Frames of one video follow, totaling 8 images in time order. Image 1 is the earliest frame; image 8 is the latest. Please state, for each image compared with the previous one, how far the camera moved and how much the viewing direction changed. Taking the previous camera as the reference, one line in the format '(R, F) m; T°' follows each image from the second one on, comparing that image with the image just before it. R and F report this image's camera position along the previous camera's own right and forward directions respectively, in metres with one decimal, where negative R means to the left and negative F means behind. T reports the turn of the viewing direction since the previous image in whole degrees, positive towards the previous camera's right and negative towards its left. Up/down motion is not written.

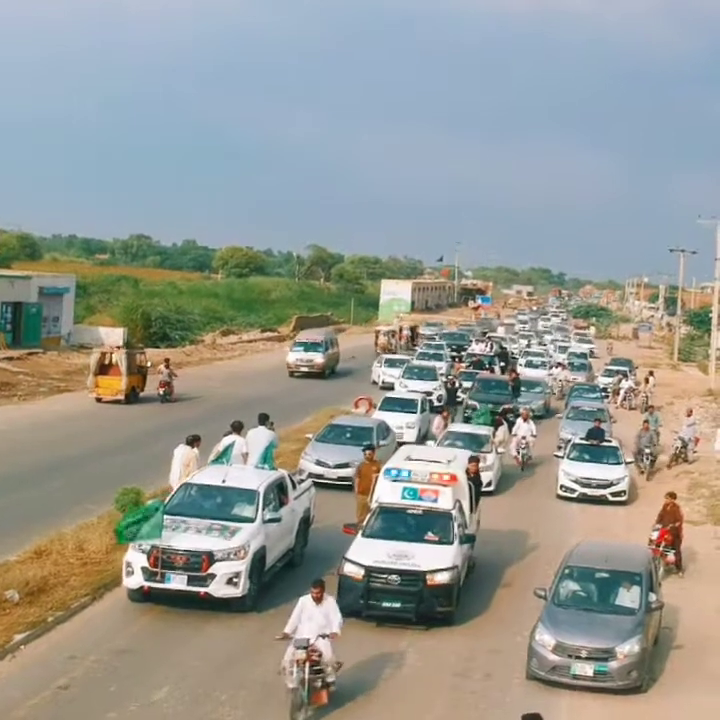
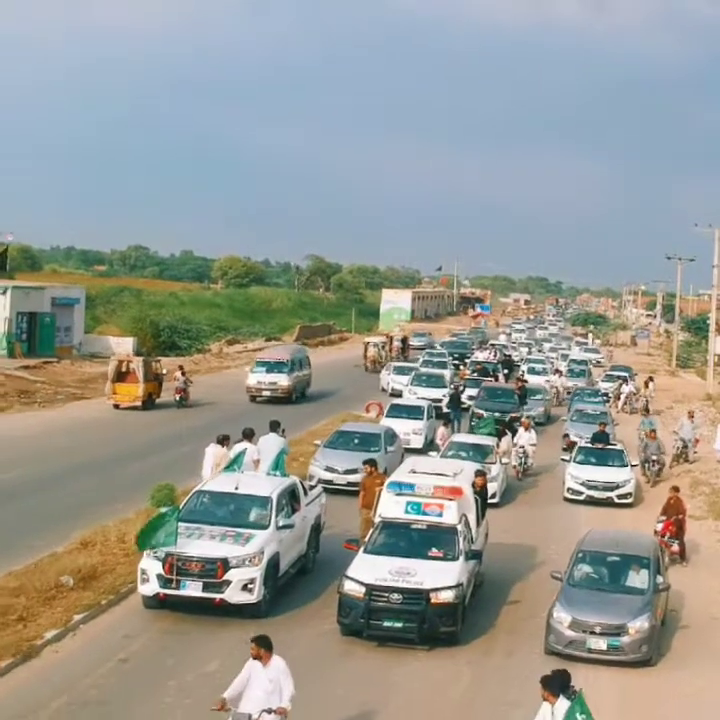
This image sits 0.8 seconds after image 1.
(-0.2, -0.6) m; 0°
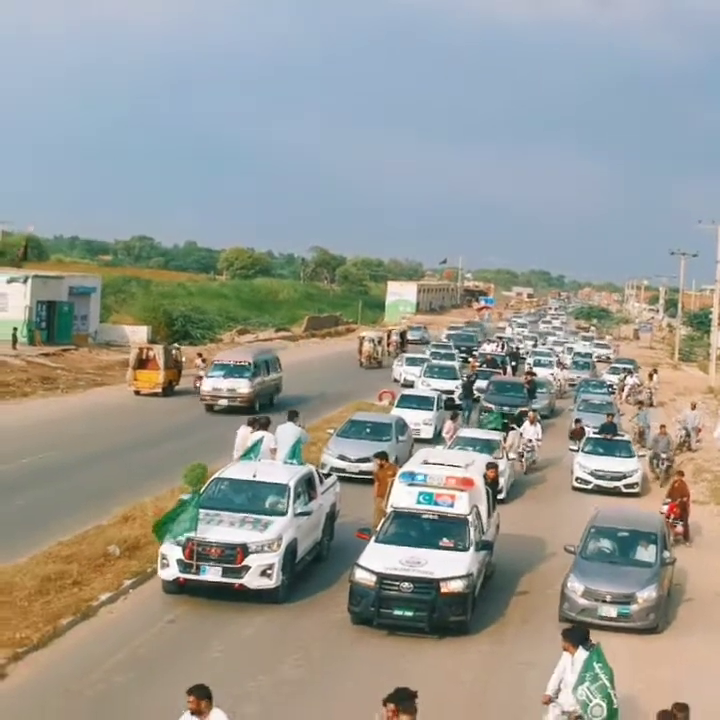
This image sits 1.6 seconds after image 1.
(-0.2, -0.6) m; 0°
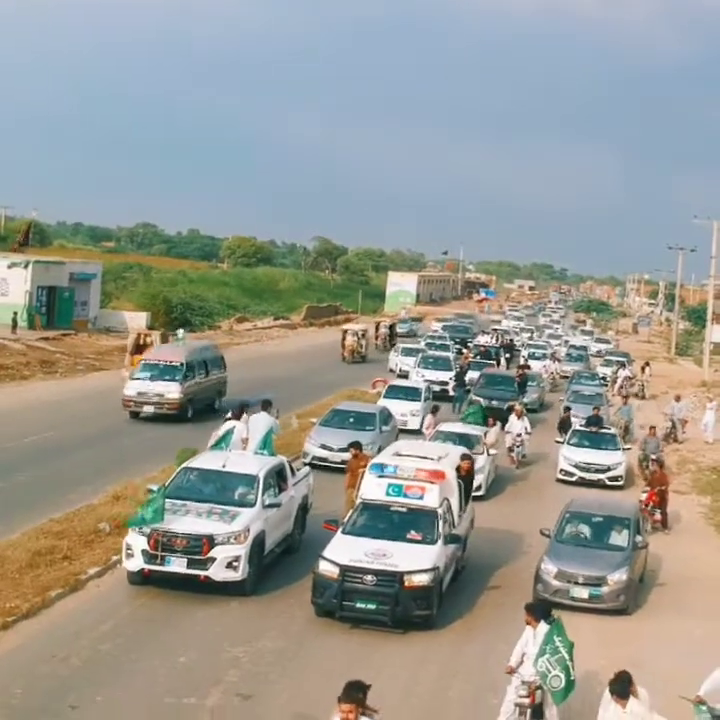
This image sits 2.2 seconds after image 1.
(+0.1, -0.3) m; 0°
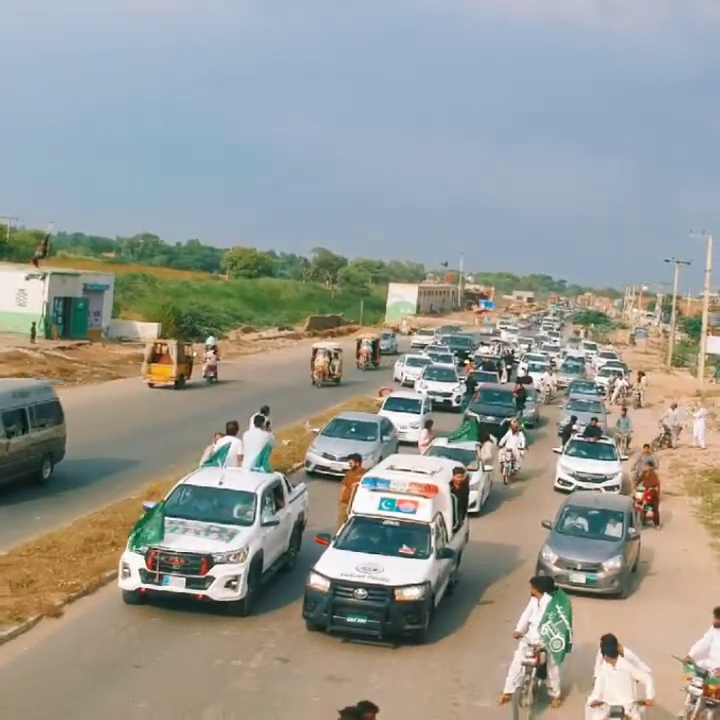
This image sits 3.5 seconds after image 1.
(-0.2, -0.9) m; 0°
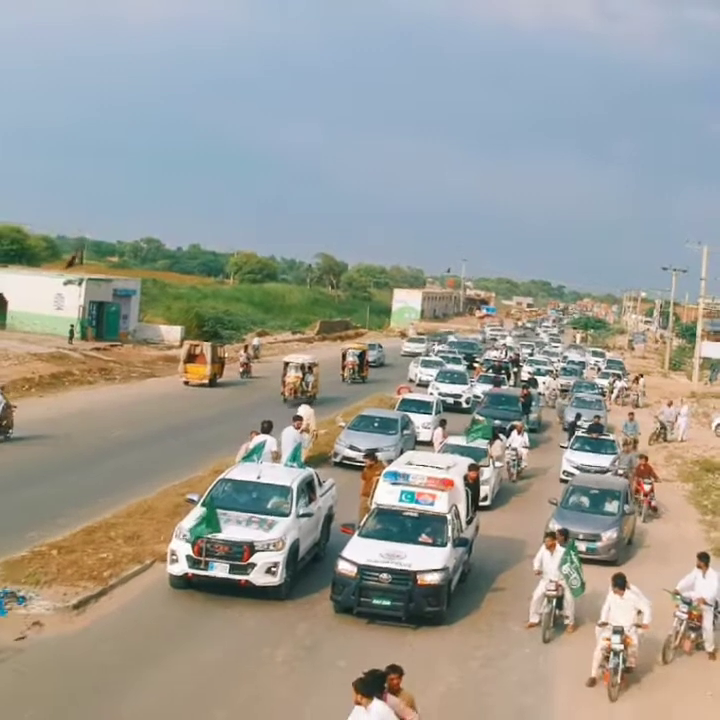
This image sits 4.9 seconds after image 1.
(-0.4, -1.8) m; 0°
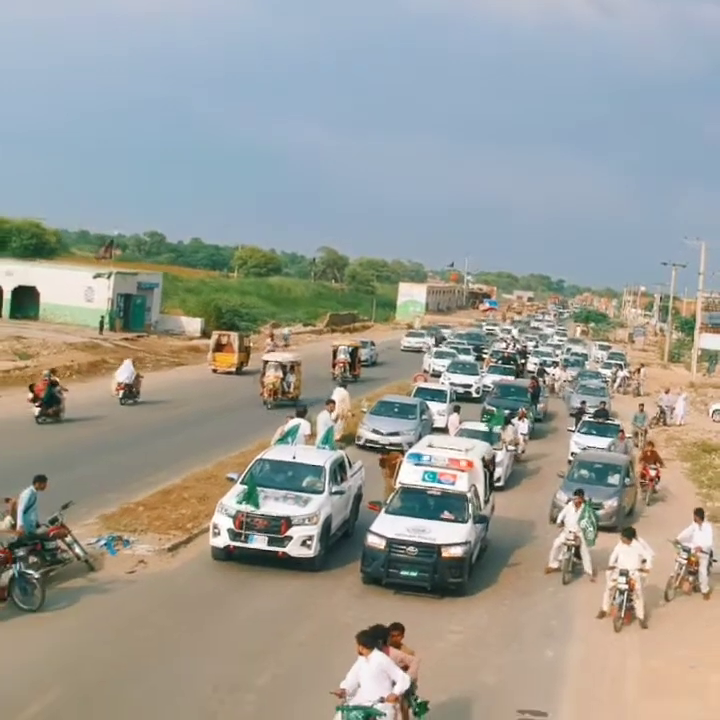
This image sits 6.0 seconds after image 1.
(-0.4, -1.5) m; 0°
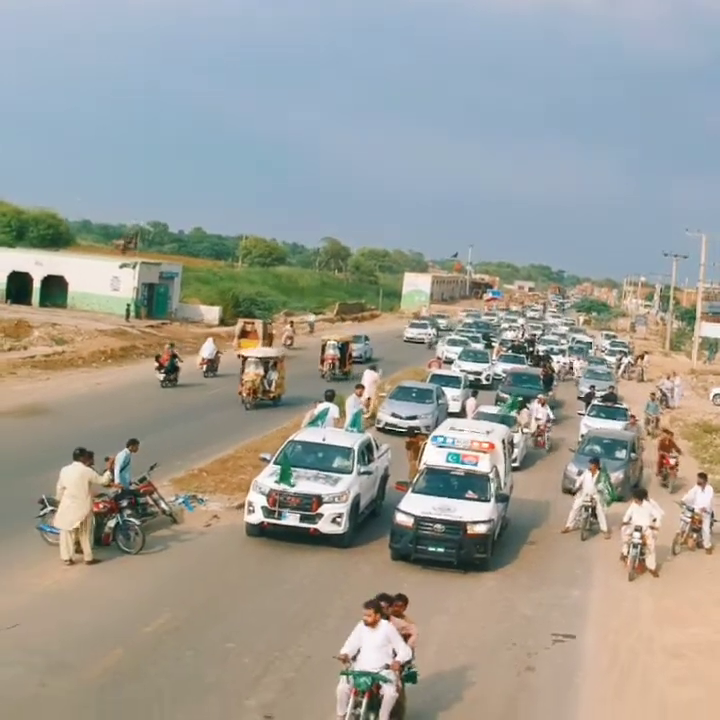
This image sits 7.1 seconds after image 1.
(-0.4, -1.3) m; 0°
